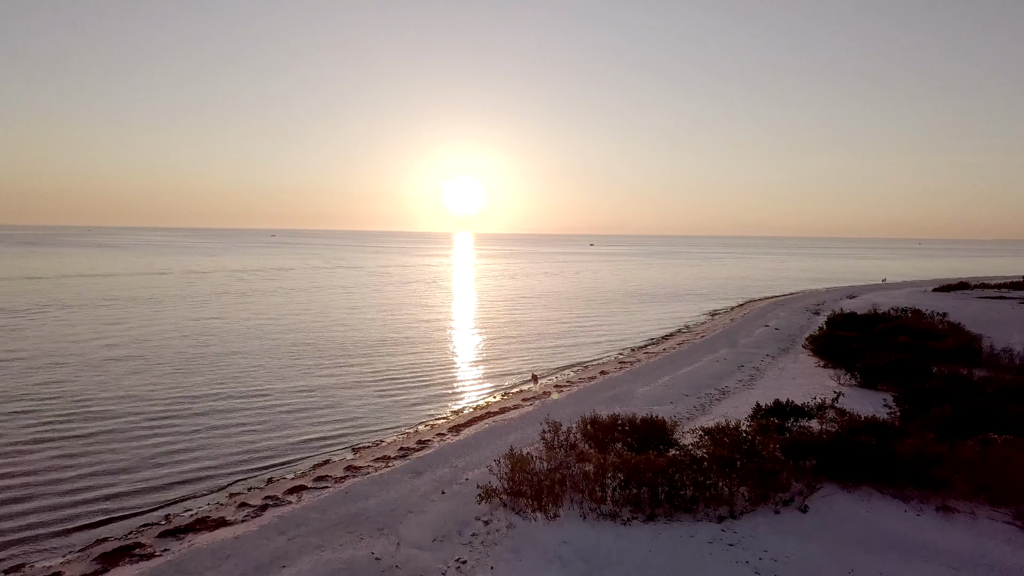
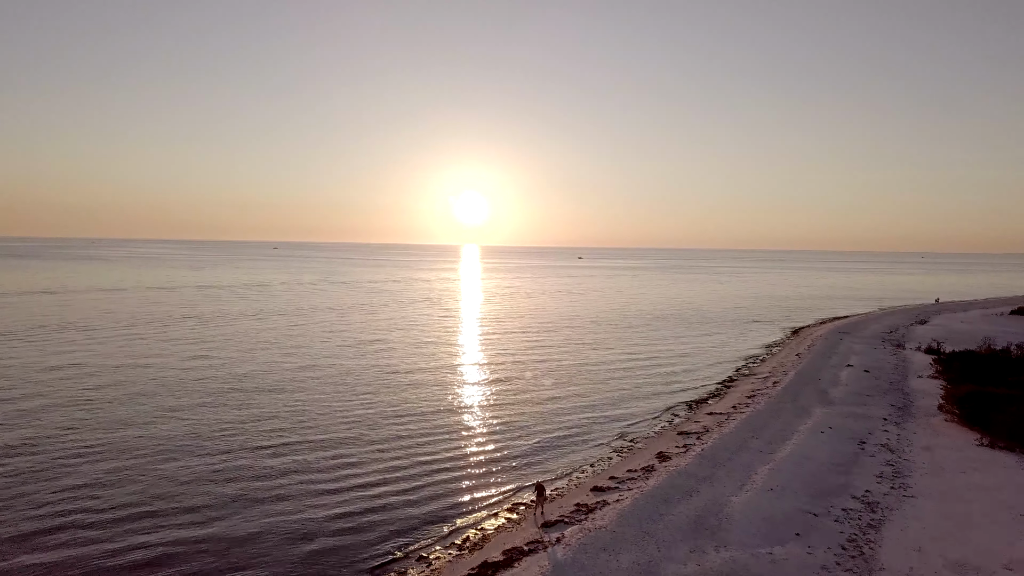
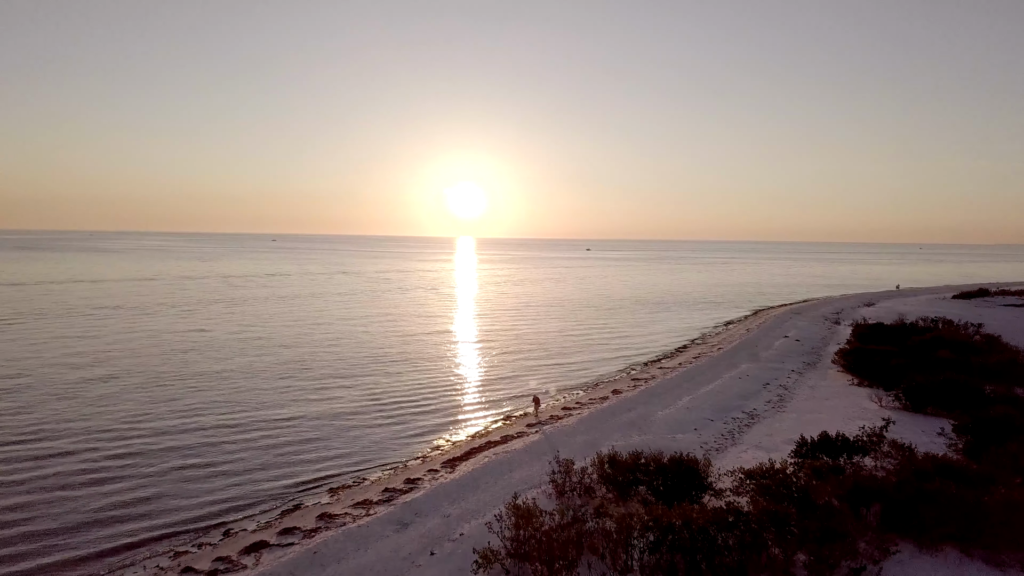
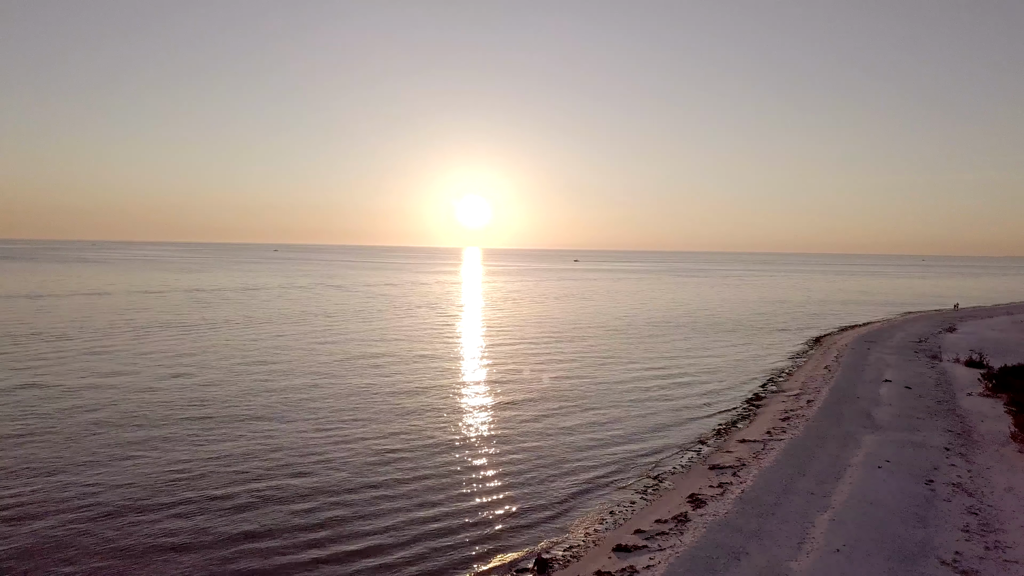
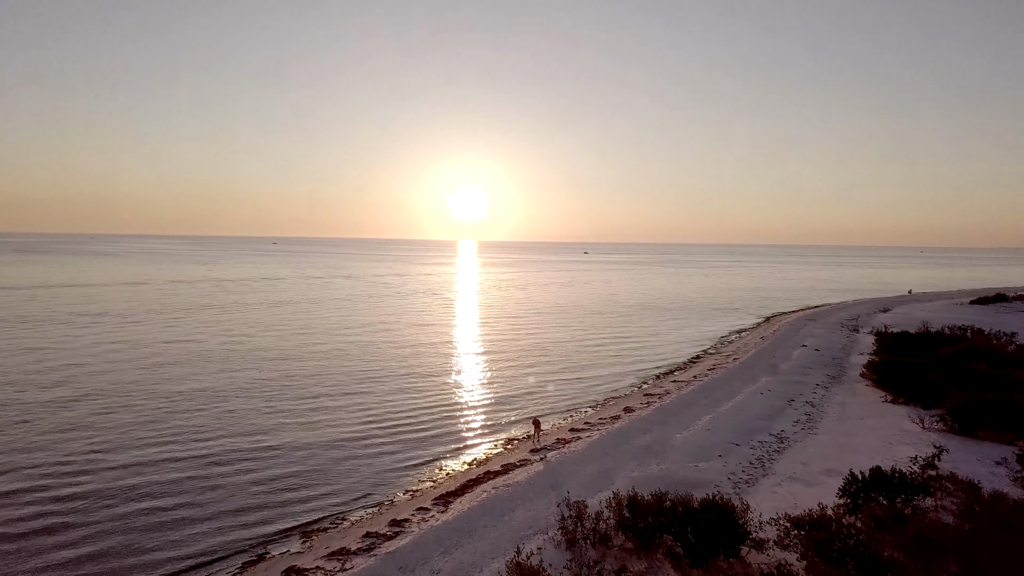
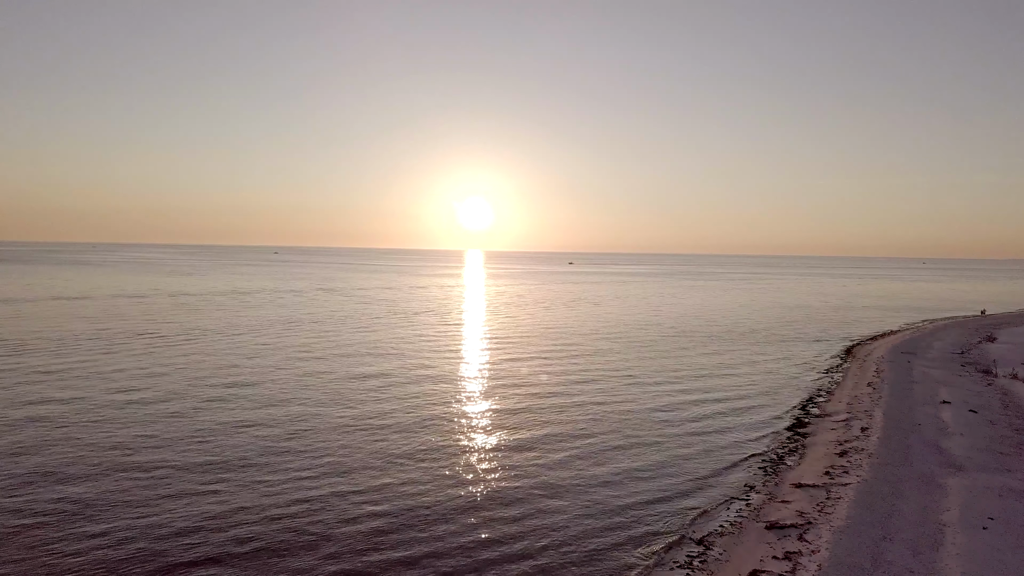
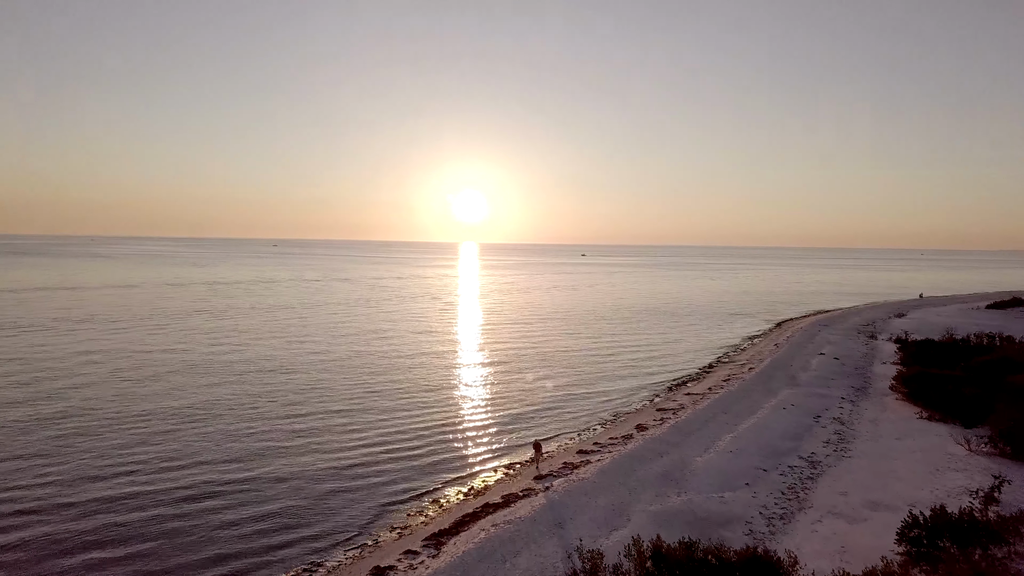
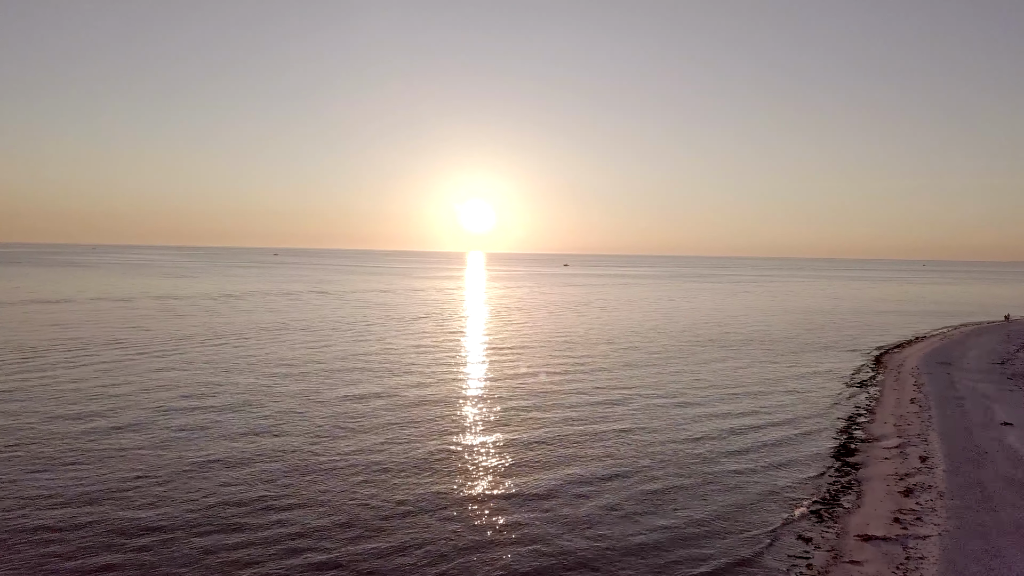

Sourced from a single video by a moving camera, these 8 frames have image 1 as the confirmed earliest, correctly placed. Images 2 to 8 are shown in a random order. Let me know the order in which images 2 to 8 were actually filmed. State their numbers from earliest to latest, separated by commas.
3, 5, 7, 2, 4, 6, 8
